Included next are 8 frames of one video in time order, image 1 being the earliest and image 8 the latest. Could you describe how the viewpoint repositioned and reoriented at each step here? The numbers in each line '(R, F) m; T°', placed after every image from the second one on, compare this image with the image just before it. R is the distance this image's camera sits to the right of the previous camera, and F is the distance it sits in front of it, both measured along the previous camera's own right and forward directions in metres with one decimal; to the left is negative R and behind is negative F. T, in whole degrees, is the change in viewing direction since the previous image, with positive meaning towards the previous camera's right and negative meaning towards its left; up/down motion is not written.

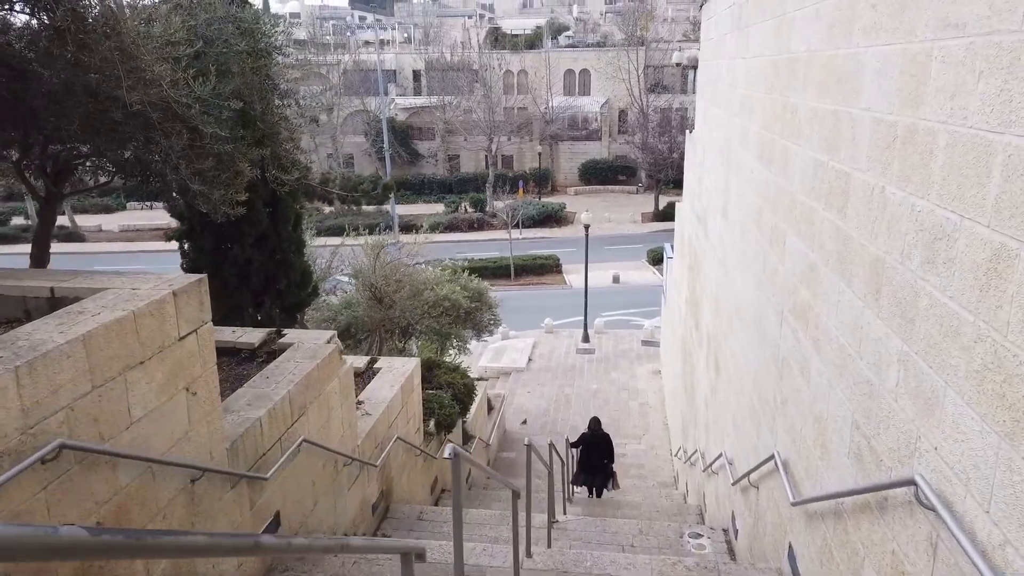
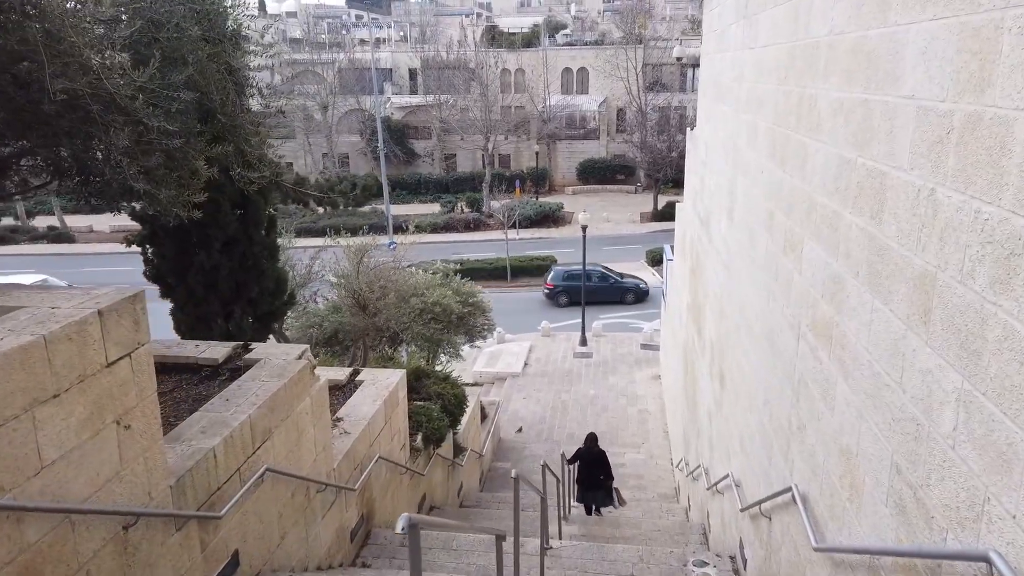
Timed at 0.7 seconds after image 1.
(+0.1, +0.5) m; 0°
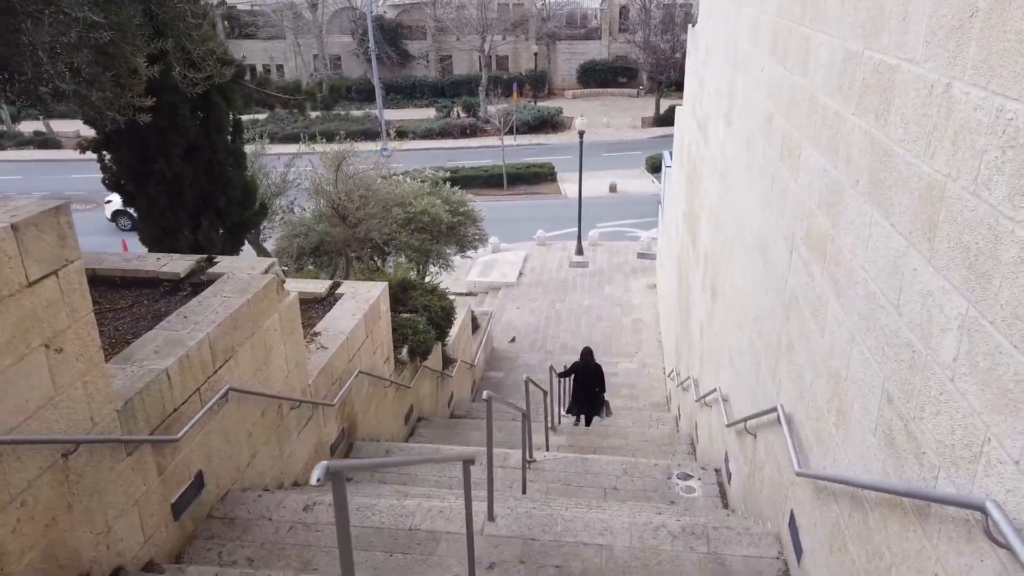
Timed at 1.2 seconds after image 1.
(+0.1, +0.3) m; 0°
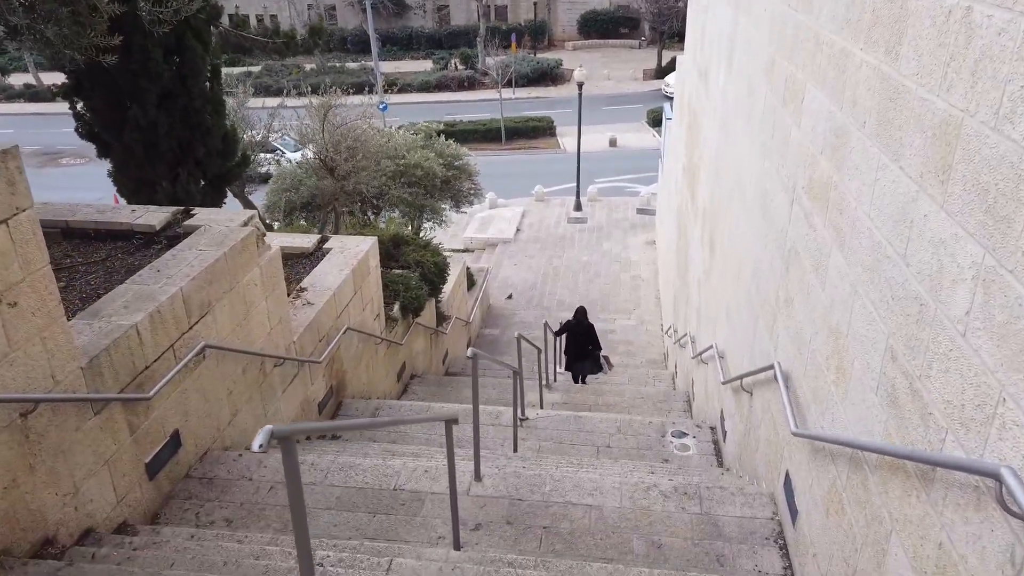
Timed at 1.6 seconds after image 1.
(+0.1, +0.2) m; 0°
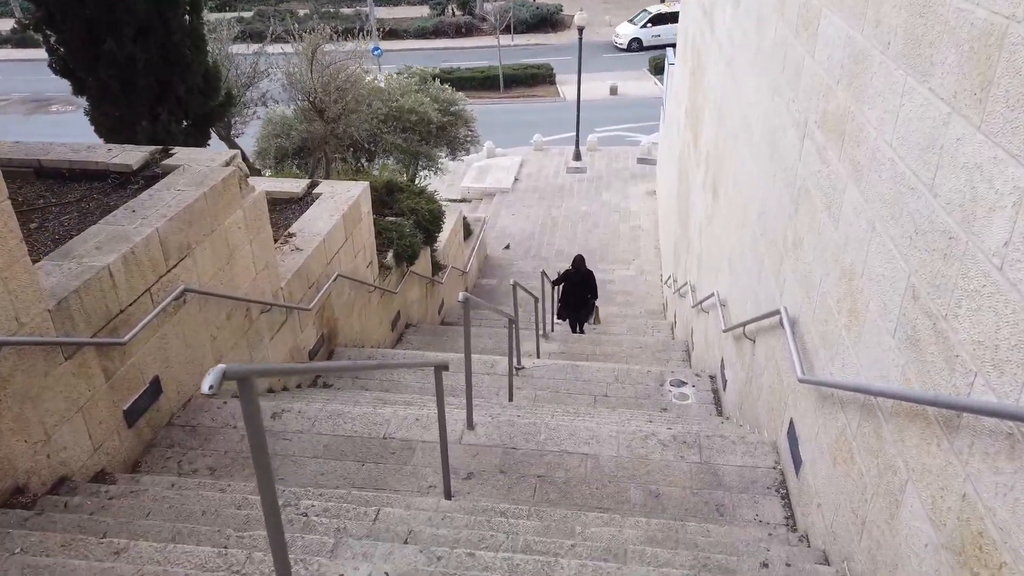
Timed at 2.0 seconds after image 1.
(0.0, +0.2) m; 0°
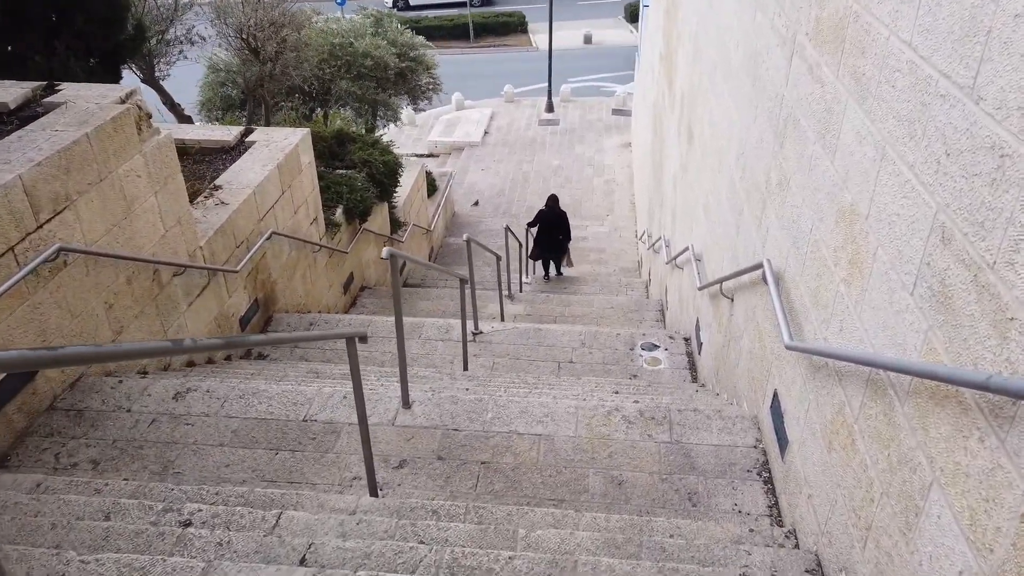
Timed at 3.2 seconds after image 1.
(+0.2, +0.5) m; +2°
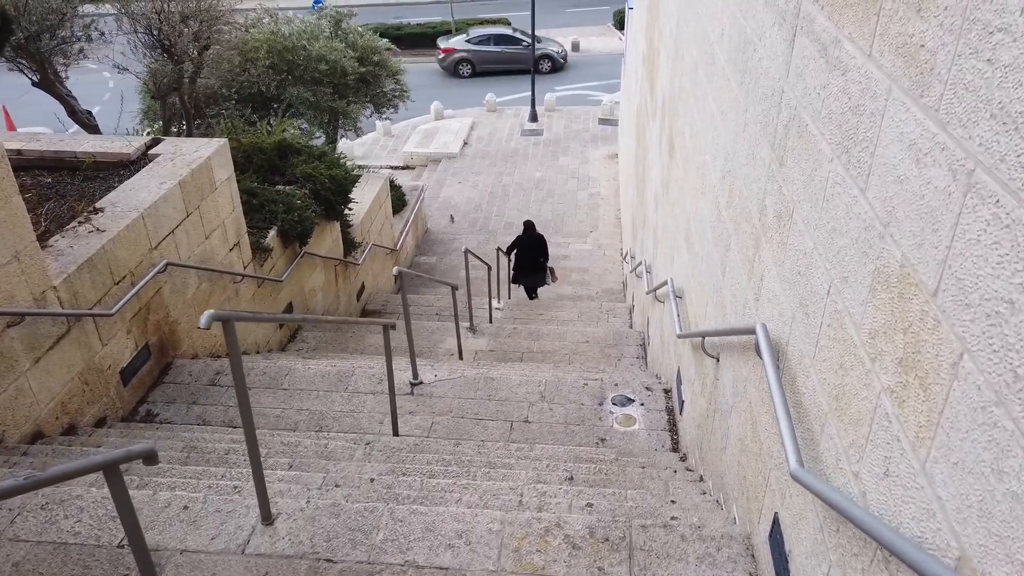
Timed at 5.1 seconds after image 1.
(+0.3, +0.8) m; 0°
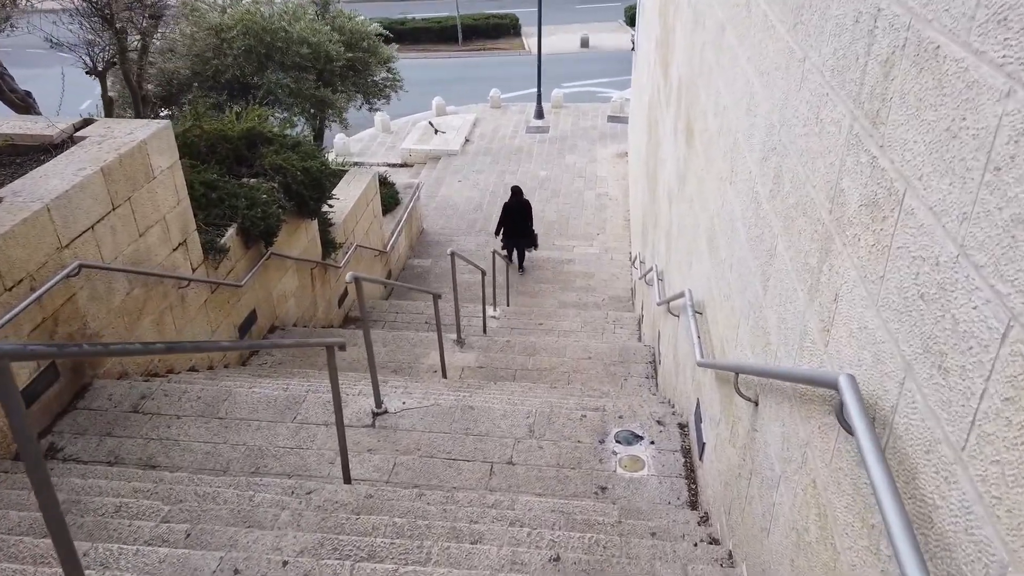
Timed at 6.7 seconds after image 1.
(+0.1, +0.7) m; -1°
